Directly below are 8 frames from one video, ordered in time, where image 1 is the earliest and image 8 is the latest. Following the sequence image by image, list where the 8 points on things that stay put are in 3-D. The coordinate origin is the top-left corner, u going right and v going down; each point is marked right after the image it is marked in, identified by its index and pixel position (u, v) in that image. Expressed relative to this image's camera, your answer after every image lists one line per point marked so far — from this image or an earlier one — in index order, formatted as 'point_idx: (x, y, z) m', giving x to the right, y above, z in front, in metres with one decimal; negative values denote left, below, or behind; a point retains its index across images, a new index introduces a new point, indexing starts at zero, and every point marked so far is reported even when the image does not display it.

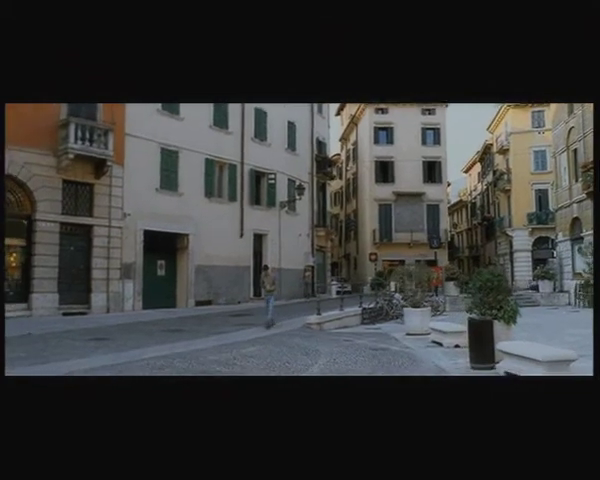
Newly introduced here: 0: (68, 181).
0: (-5.7, +1.4, +17.3) m
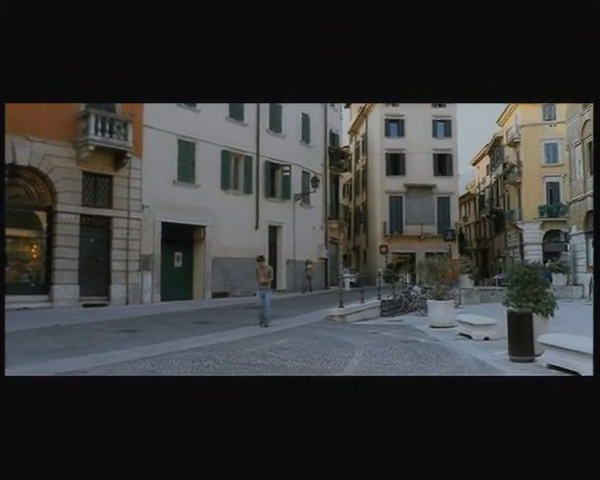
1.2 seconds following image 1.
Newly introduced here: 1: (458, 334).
0: (-5.2, +1.6, +17.3) m
1: (+2.8, -1.6, +12.3) m
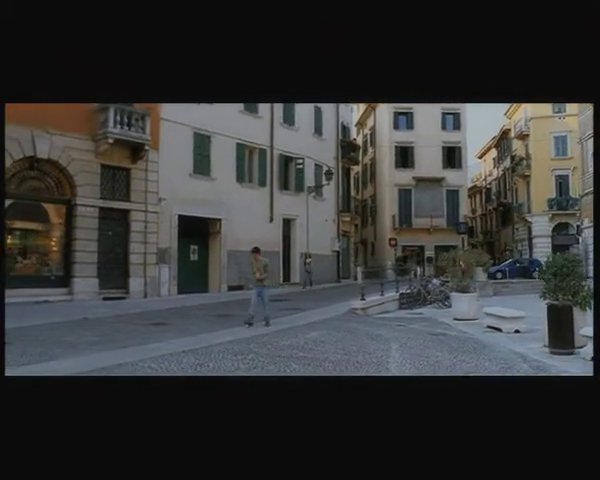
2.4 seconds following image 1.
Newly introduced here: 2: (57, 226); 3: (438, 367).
0: (-4.8, +1.8, +17.3) m
1: (+3.2, -1.5, +12.3) m
2: (-5.8, +0.3, +16.4) m
3: (+1.5, -1.4, +7.7) m
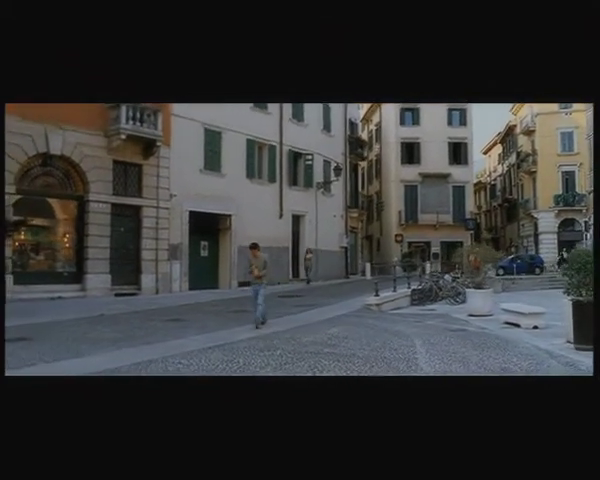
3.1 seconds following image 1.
0: (-4.5, +1.9, +17.3) m
1: (+3.5, -1.5, +12.3) m
2: (-5.5, +0.4, +16.4) m
3: (+1.9, -1.4, +7.7) m
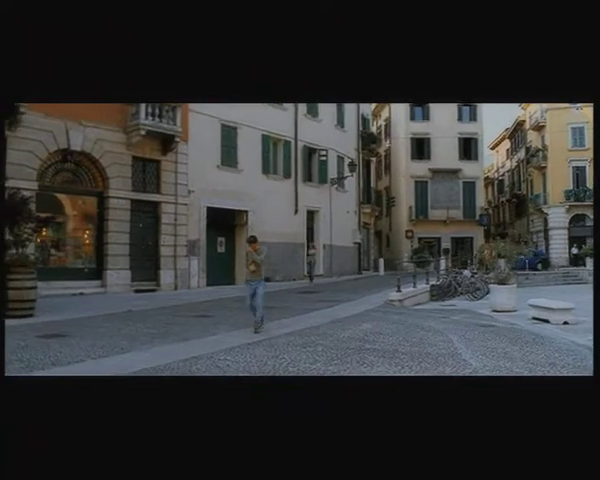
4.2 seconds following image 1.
0: (-4.0, +2.0, +17.2) m
1: (+4.0, -1.4, +12.3) m
2: (-5.0, +0.5, +16.3) m
3: (+2.3, -1.3, +7.7) m
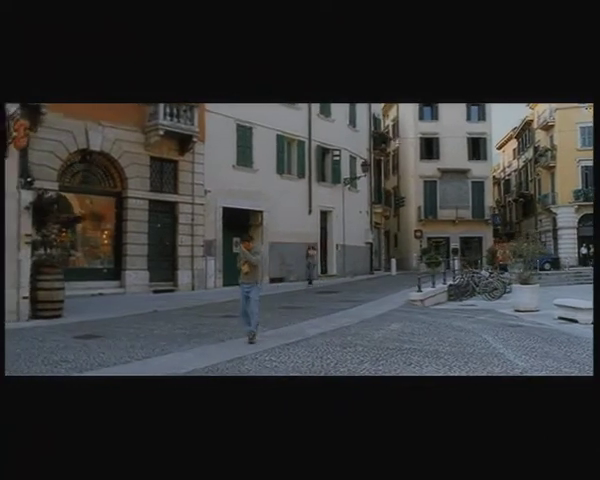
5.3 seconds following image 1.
0: (-3.6, +2.0, +17.2) m
1: (+4.5, -1.4, +12.3) m
2: (-4.5, +0.5, +16.3) m
3: (+2.8, -1.3, +7.7) m
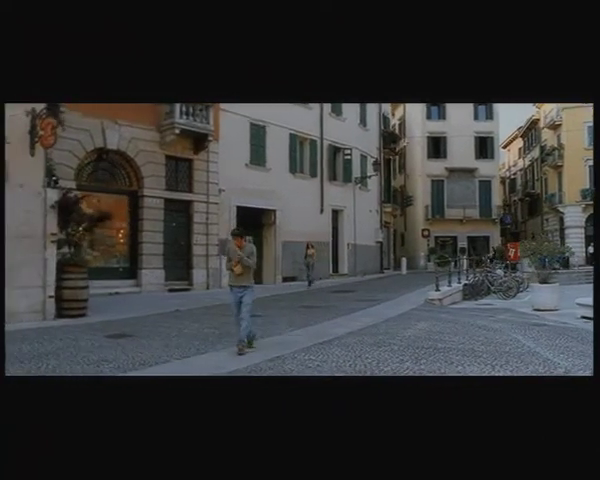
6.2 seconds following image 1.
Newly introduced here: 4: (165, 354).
0: (-3.2, +2.0, +17.2) m
1: (+4.9, -1.4, +12.3) m
2: (-4.2, +0.5, +16.3) m
3: (+3.2, -1.3, +7.7) m
4: (-1.5, -1.3, +7.7) m
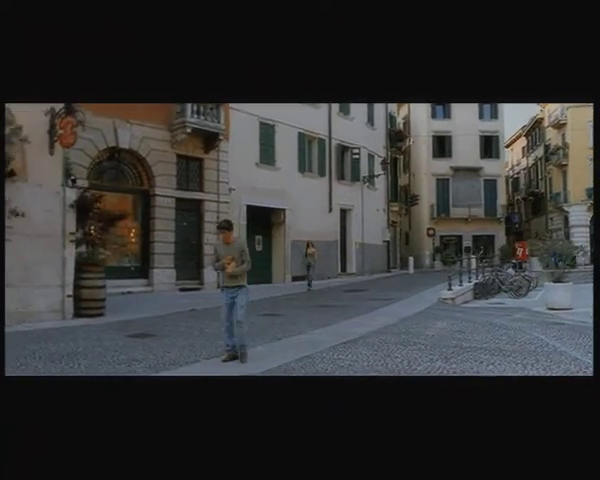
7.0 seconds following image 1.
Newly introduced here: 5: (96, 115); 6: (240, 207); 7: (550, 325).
0: (-2.9, +2.0, +17.1) m
1: (+5.2, -1.3, +12.3) m
2: (-3.9, +0.5, +16.2) m
3: (+3.5, -1.3, +7.7) m
4: (-1.2, -1.3, +7.7) m
5: (-4.5, +2.8, +15.4) m
6: (-1.6, +0.9, +18.7) m
7: (+3.9, -1.3, +11.0) m
